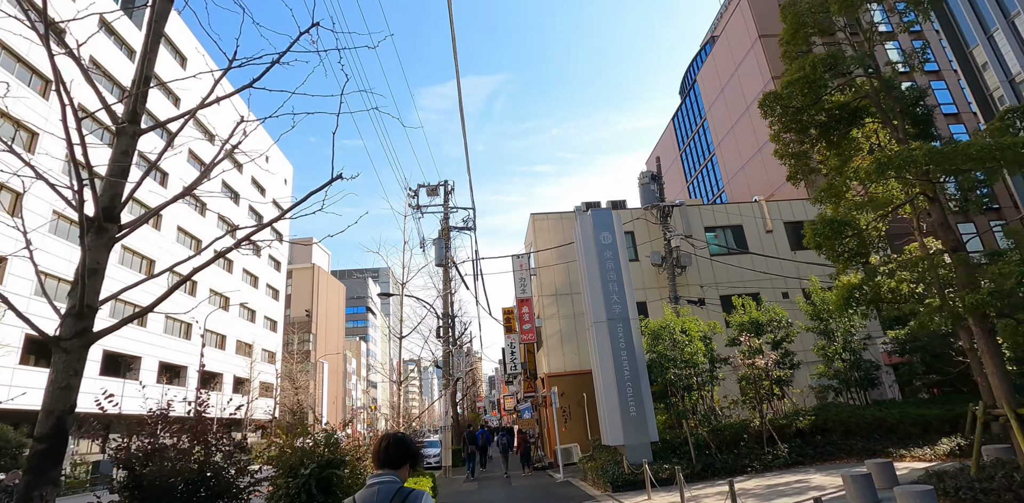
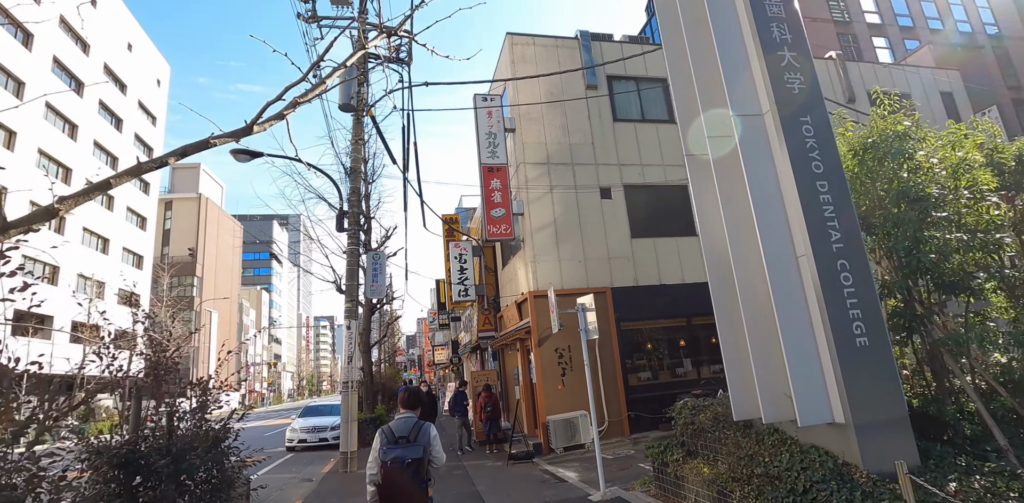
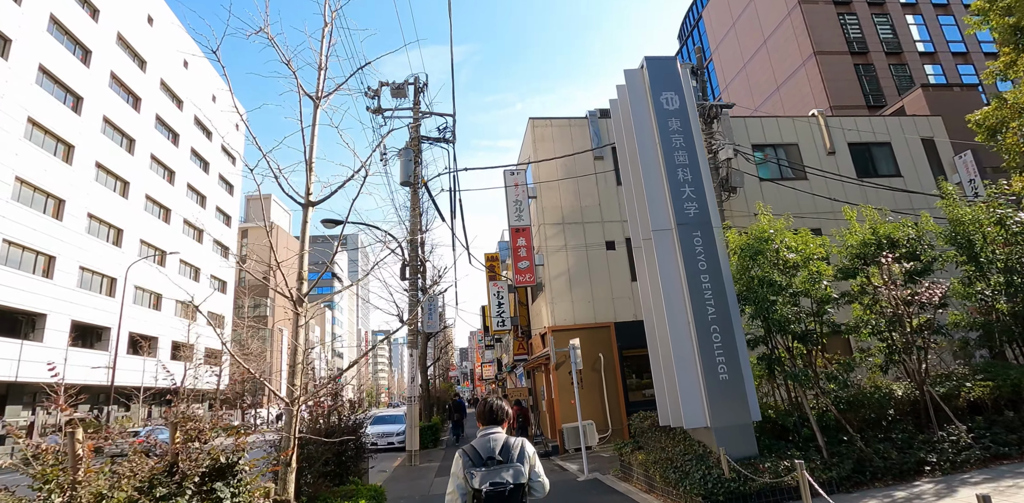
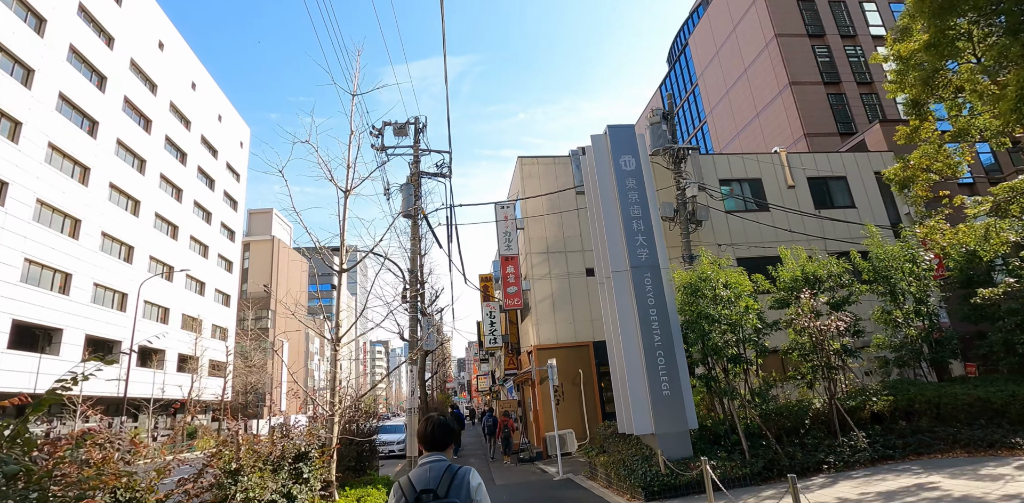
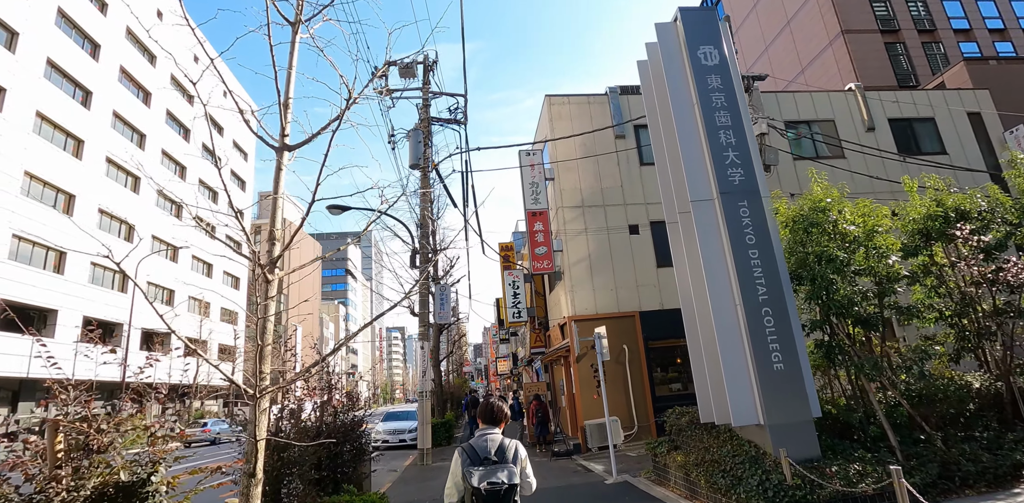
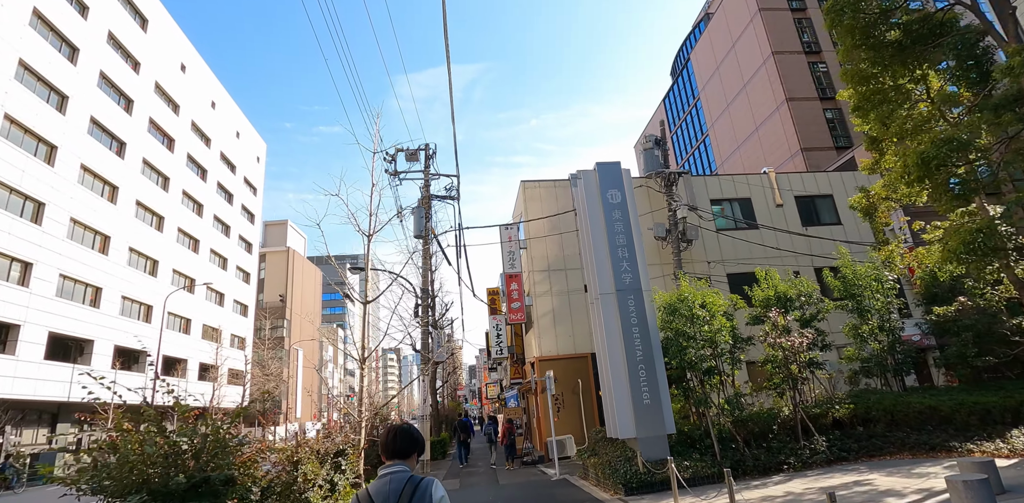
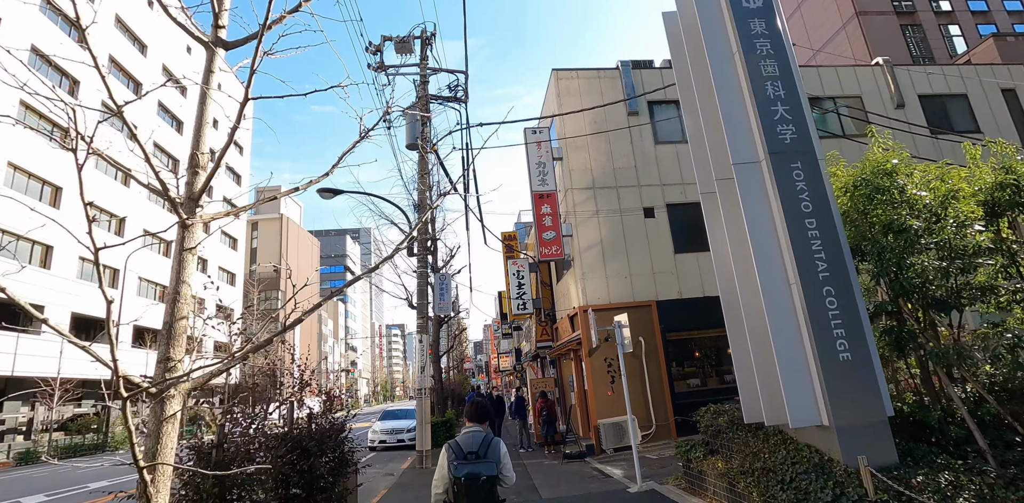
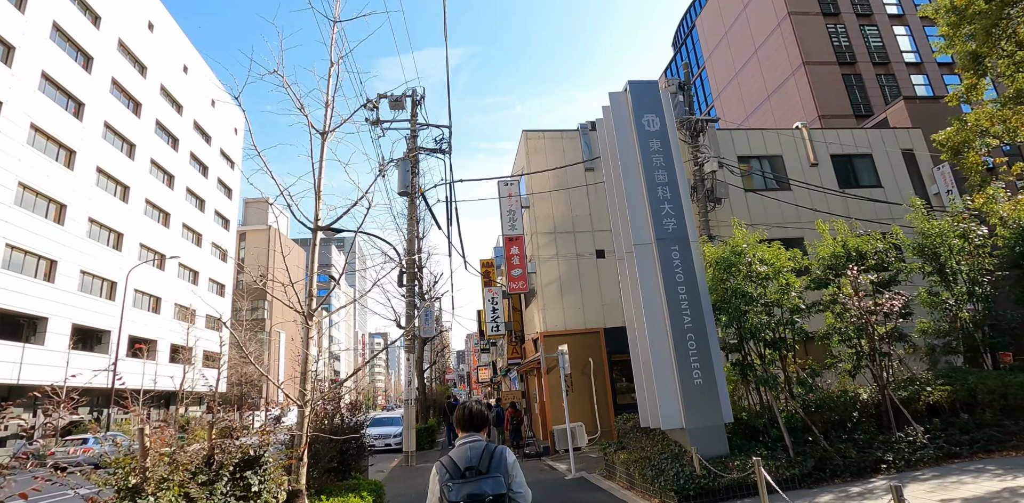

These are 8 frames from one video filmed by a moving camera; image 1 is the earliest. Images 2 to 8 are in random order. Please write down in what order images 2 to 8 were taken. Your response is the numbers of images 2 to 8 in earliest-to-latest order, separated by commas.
6, 4, 8, 3, 5, 7, 2
